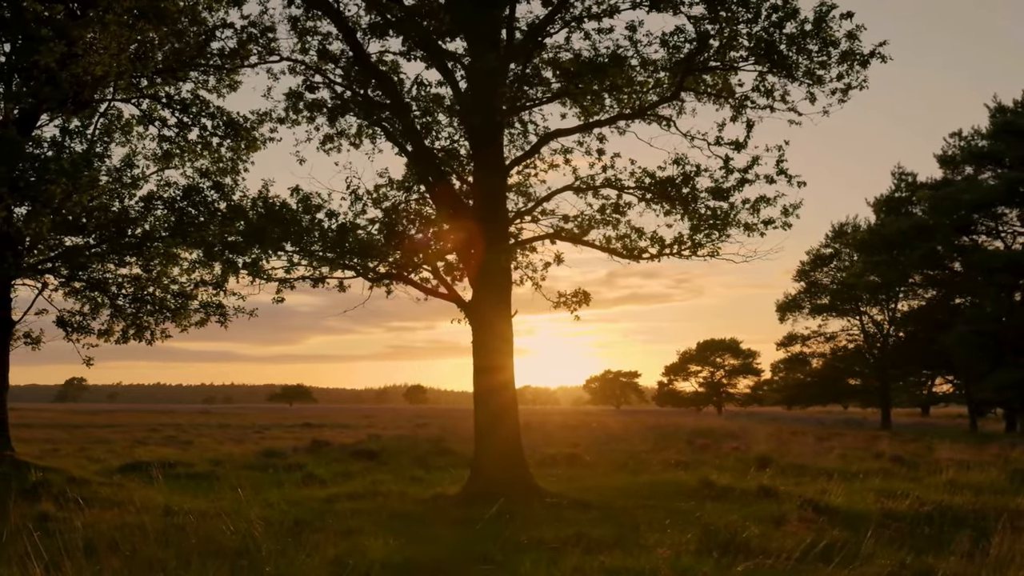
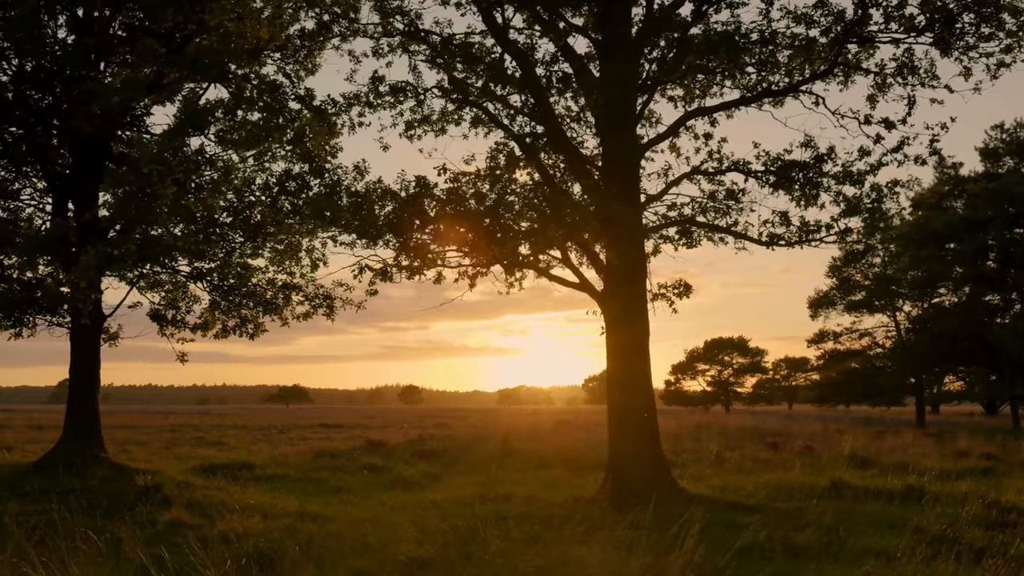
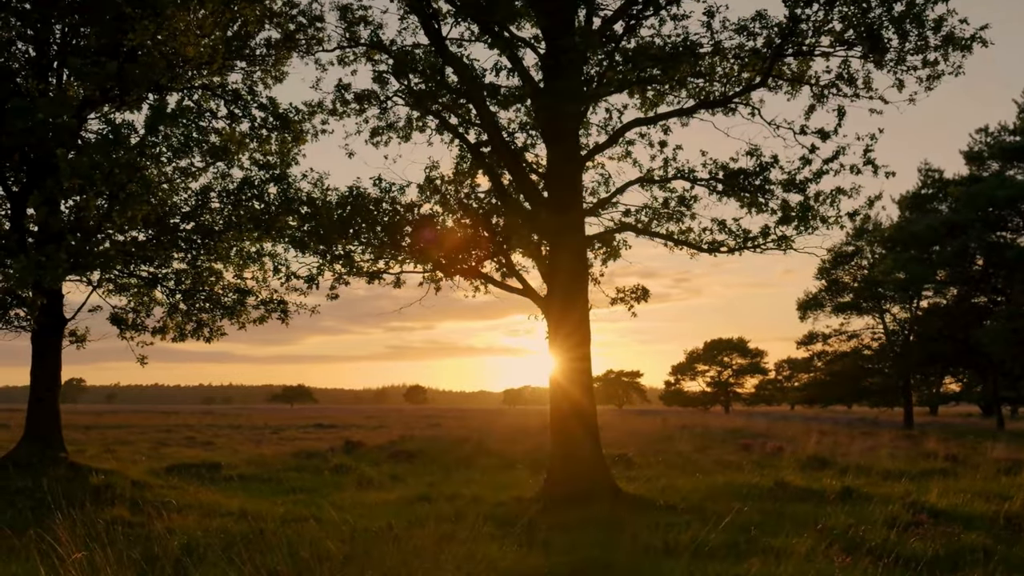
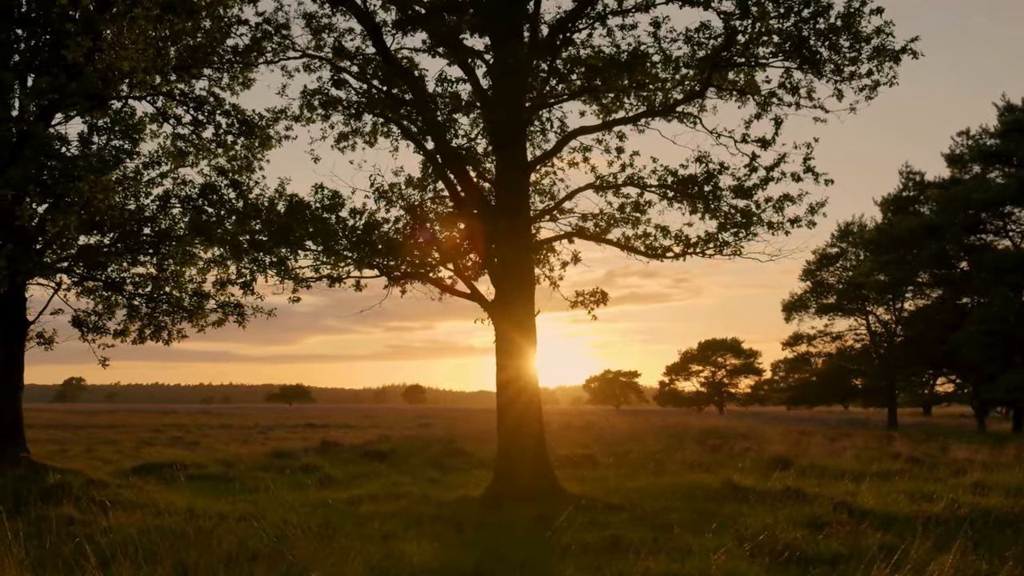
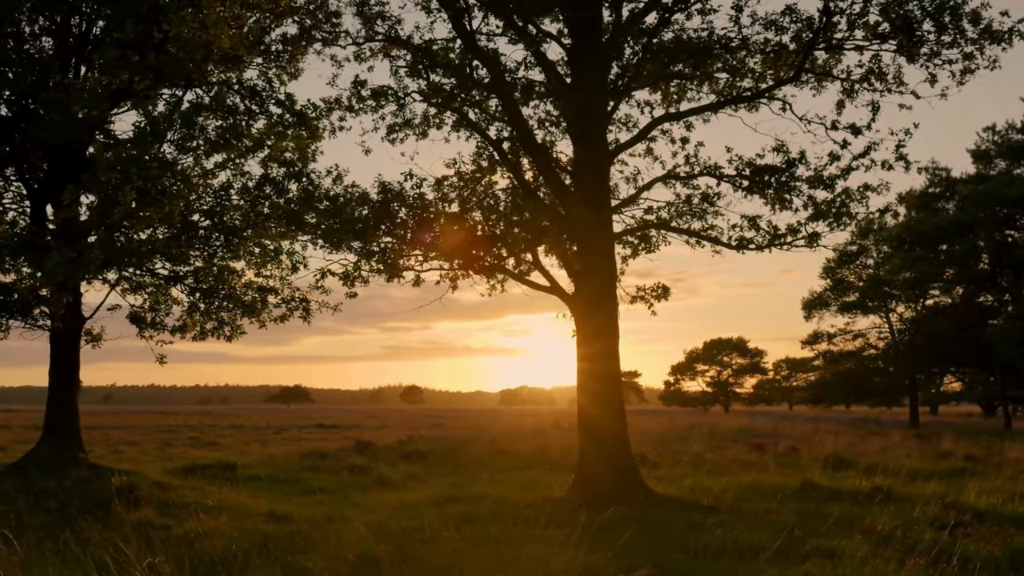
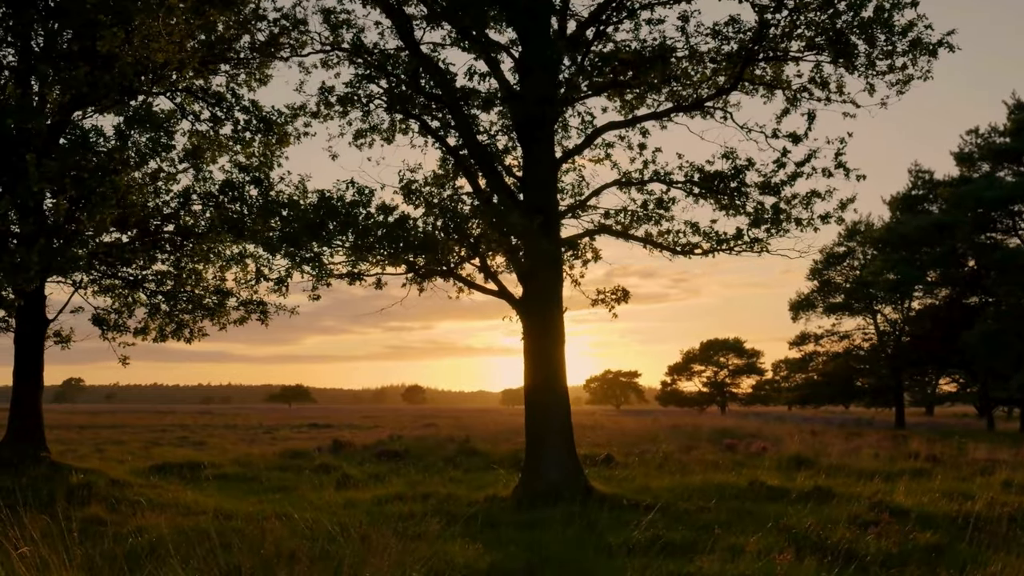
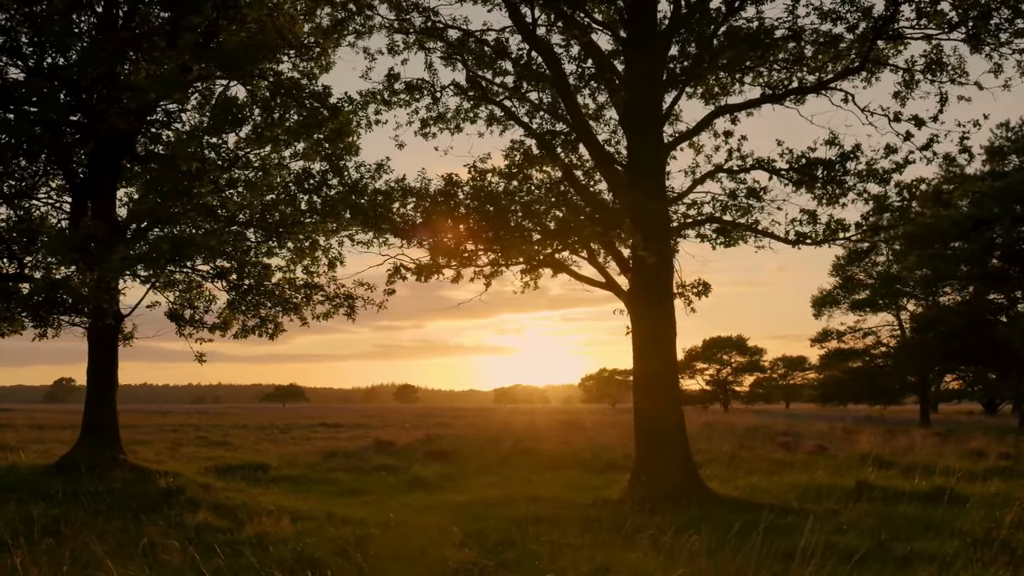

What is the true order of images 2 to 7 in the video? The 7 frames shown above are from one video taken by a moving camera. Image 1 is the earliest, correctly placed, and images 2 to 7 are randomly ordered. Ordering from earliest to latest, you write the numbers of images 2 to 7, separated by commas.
4, 6, 3, 5, 2, 7
